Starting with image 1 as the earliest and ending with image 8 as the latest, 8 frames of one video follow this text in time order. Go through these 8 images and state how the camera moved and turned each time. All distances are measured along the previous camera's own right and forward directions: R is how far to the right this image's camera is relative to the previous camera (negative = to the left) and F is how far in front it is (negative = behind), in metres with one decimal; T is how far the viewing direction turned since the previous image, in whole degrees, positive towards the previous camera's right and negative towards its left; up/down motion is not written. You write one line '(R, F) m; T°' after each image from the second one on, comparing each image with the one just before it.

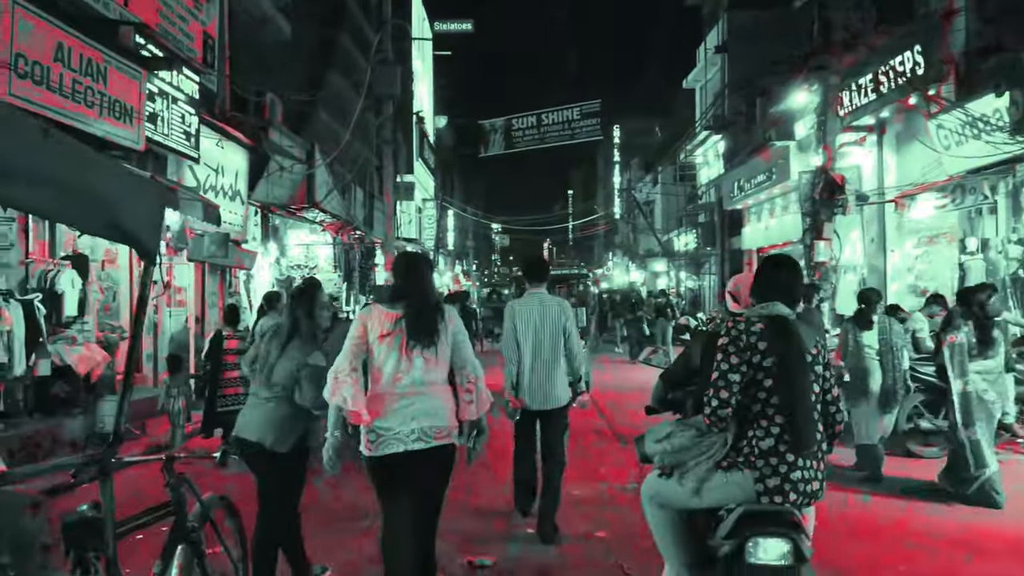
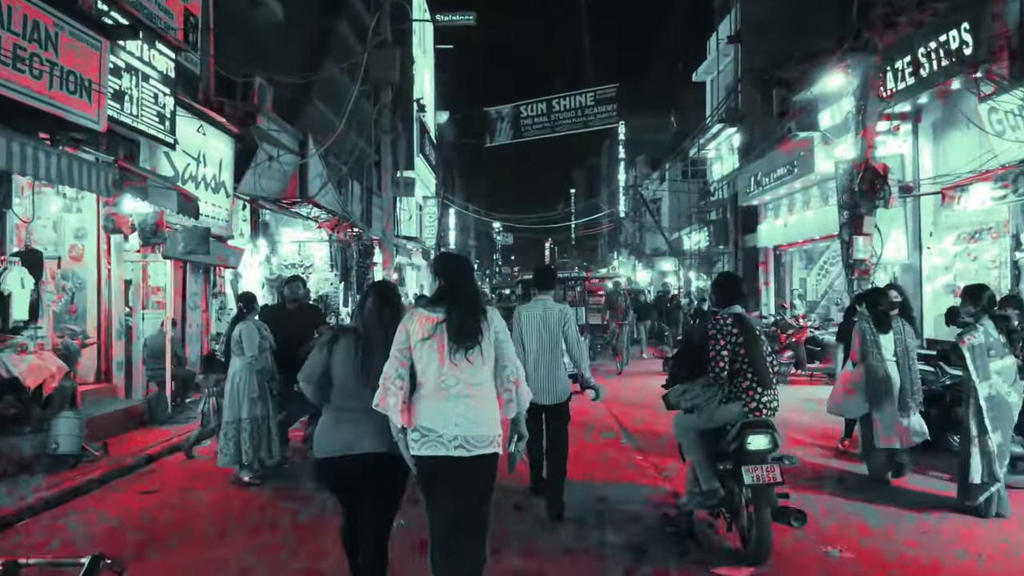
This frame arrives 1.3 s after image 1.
(-0.1, +1.2) m; 0°
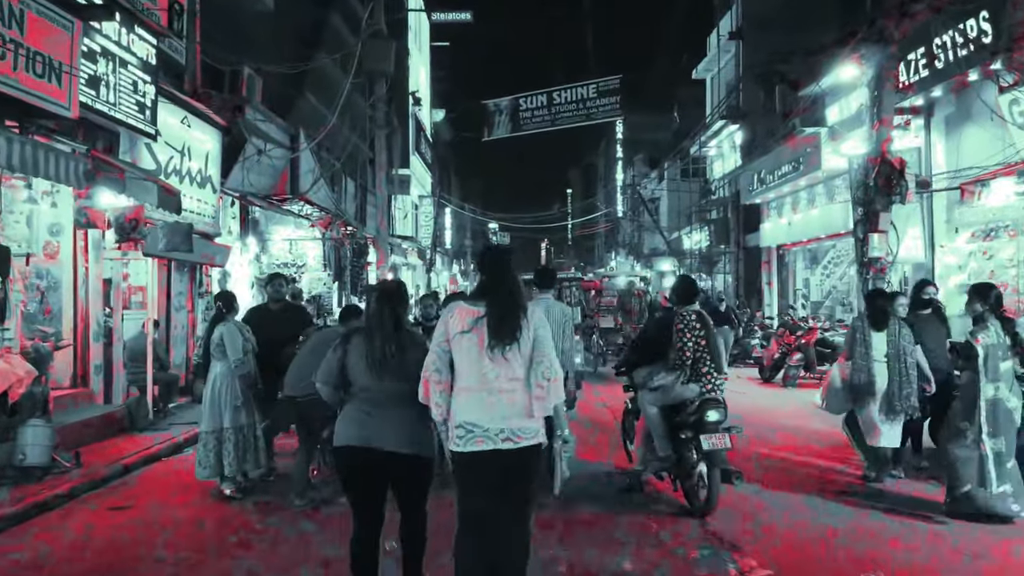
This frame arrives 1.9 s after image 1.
(-0.1, +0.6) m; 0°
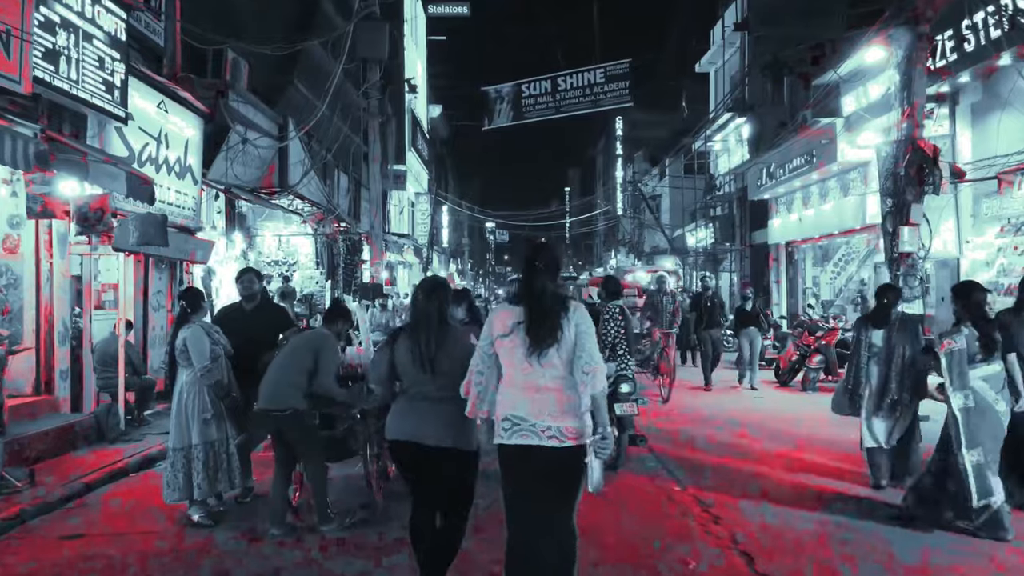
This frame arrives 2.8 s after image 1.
(-0.1, +0.9) m; 0°
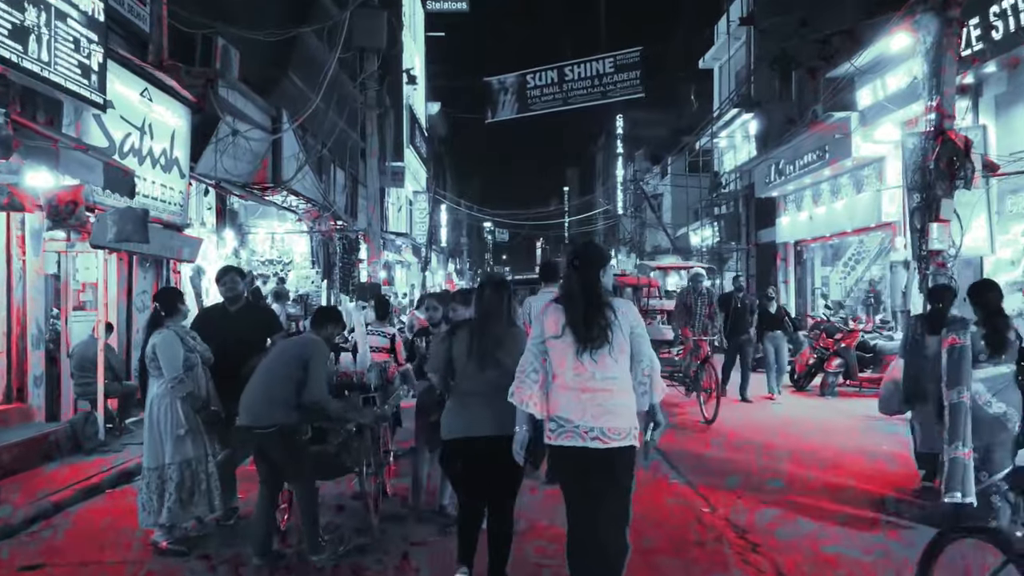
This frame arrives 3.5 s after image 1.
(-0.1, +0.7) m; 0°
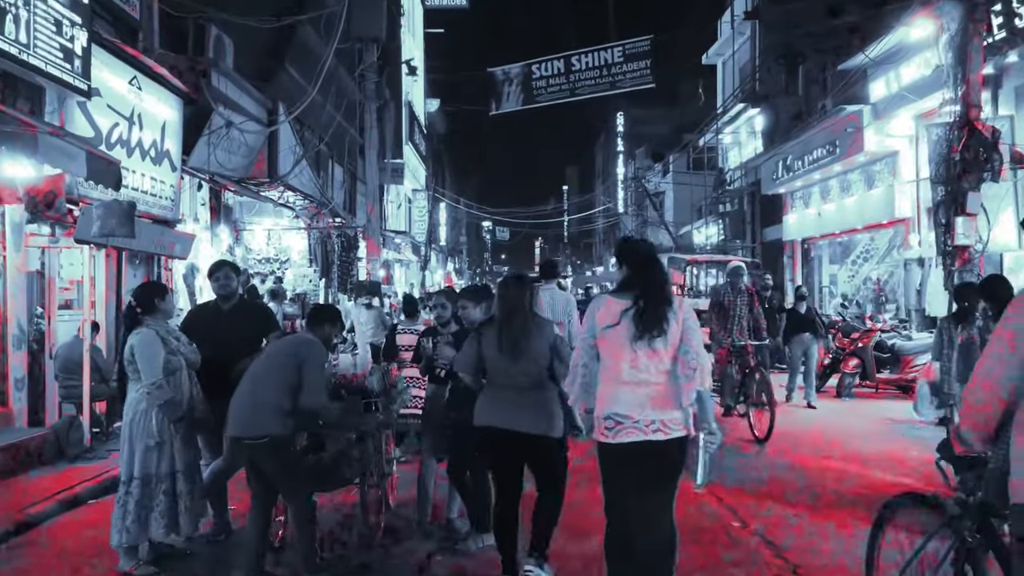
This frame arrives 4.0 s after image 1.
(-0.1, +0.5) m; 0°
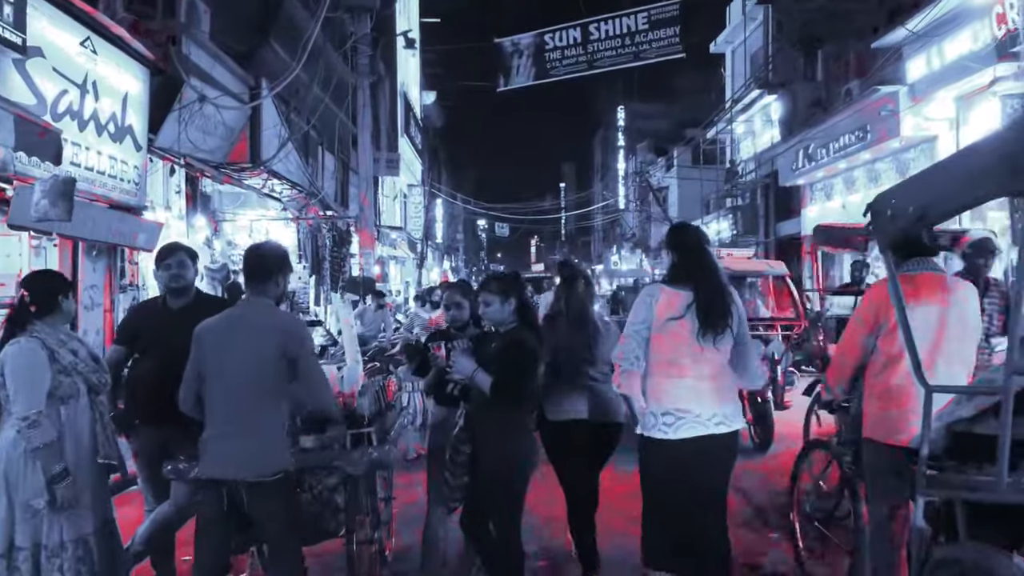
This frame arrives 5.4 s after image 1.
(-0.2, +1.4) m; 0°
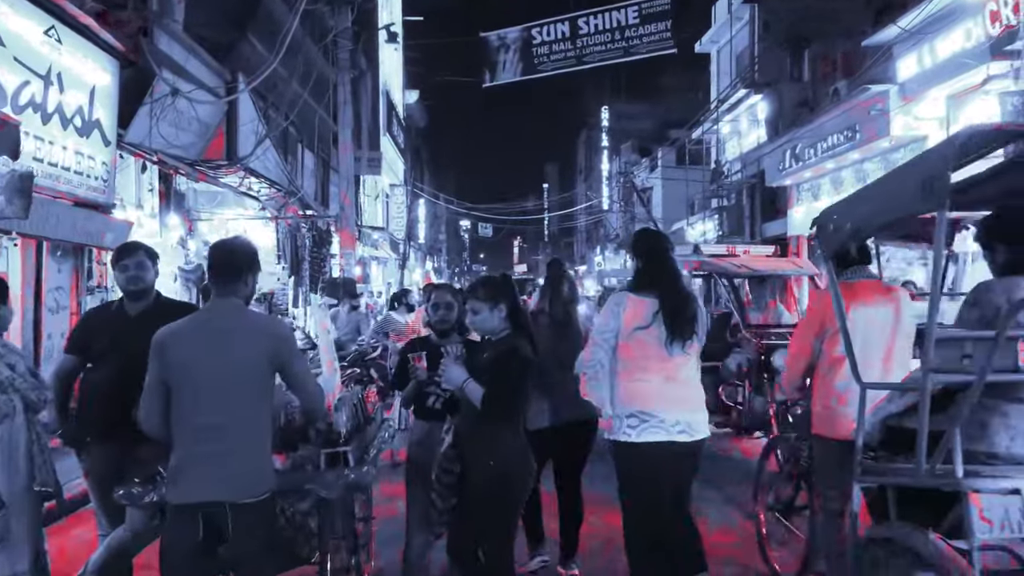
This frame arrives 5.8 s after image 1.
(0.0, +0.4) m; +1°
